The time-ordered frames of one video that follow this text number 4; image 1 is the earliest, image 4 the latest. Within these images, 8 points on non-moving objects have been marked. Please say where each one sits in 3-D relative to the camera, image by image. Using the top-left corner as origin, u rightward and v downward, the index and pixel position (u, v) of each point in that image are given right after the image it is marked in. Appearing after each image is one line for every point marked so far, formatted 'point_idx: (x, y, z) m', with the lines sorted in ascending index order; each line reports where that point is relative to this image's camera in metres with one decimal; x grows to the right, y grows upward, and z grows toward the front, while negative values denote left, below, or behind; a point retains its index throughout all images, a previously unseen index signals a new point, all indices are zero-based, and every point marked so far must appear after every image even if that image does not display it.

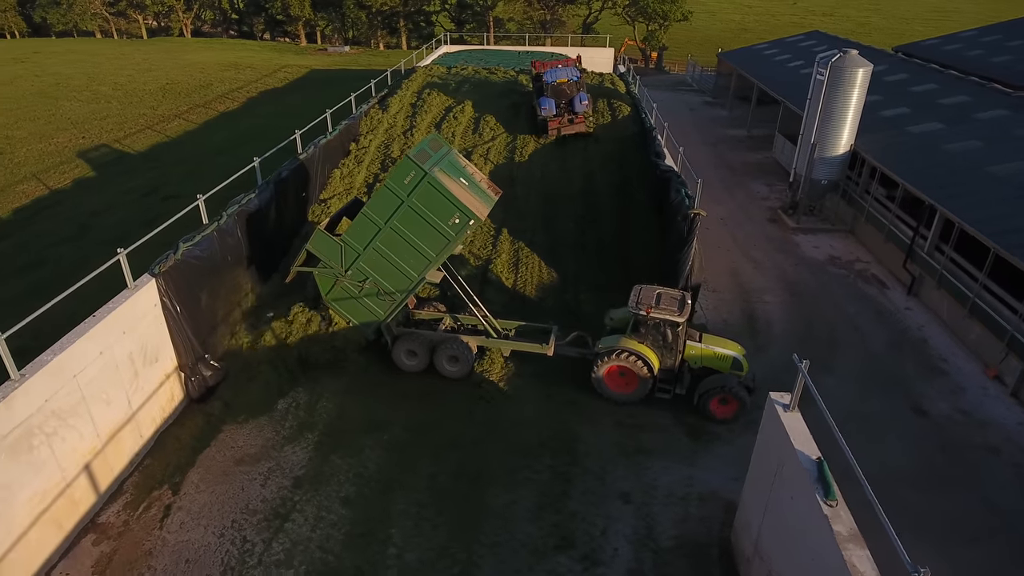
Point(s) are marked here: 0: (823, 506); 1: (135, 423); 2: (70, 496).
0: (+8.4, -5.9, +9.2) m
1: (-19.2, -6.8, +17.1) m
2: (-19.6, -9.1, +14.9) m
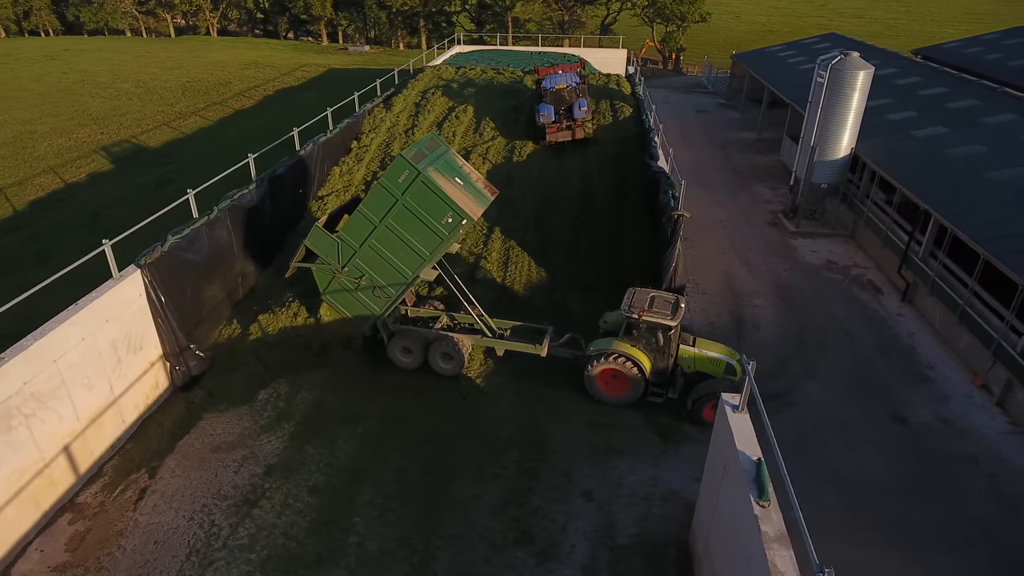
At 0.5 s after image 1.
0: (+6.7, -6.0, +9.2) m
1: (-20.8, -6.3, +17.7) m
2: (-21.3, -8.6, +15.5) m
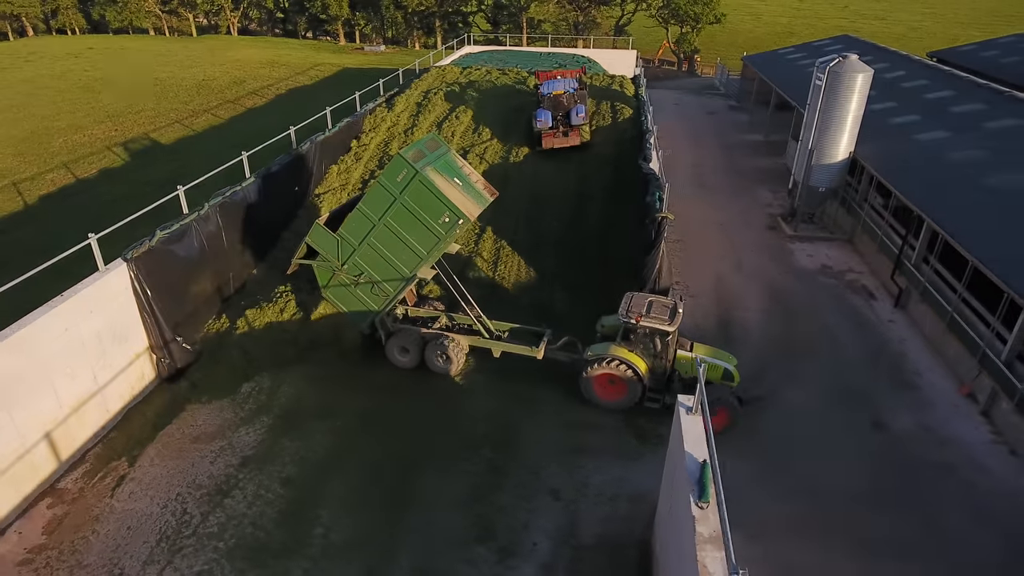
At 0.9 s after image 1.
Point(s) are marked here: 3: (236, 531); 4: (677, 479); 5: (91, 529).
0: (+5.1, -6.0, +9.3) m
1: (-22.2, -5.9, +18.2) m
2: (-22.8, -8.2, +16.0) m
3: (-12.3, -10.9, +15.1) m
4: (+5.2, -6.0, +10.6) m
5: (-19.1, -11.0, +15.4) m
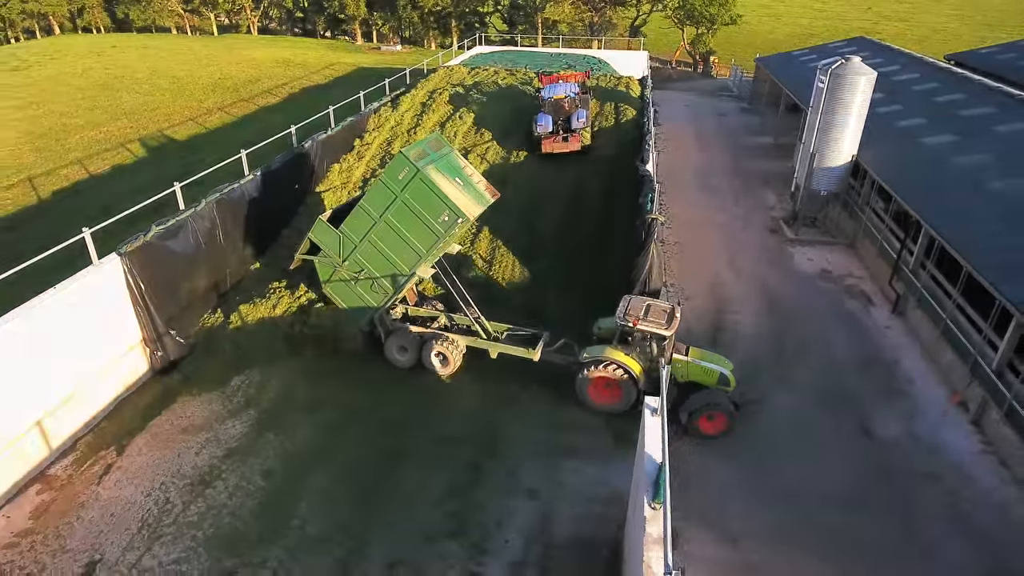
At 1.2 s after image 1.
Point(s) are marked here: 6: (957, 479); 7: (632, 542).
0: (+3.9, -6.0, +9.3) m
1: (-23.3, -5.5, +18.7) m
2: (-23.9, -7.8, +16.5) m
3: (-13.5, -10.7, +15.4) m
4: (+4.0, -6.1, +10.7) m
5: (-20.3, -10.6, +15.8) m
6: (+24.8, -10.6, +18.6) m
7: (+4.0, -8.4, +11.1) m
